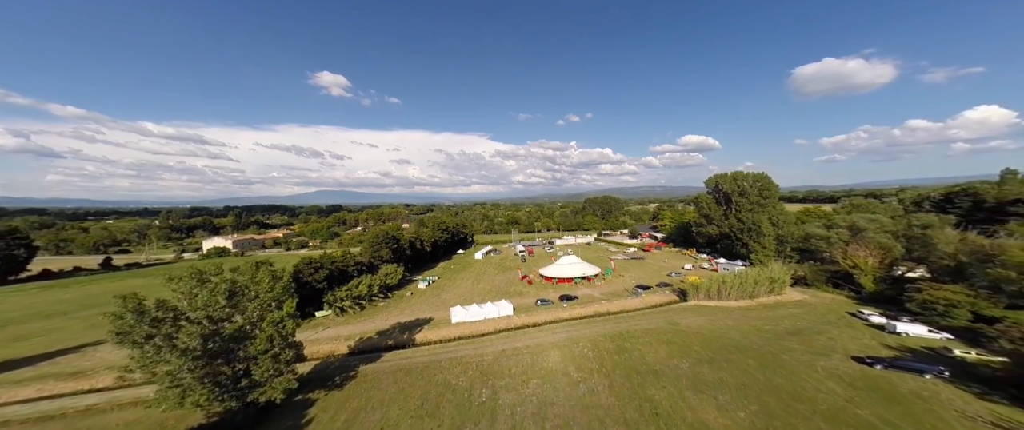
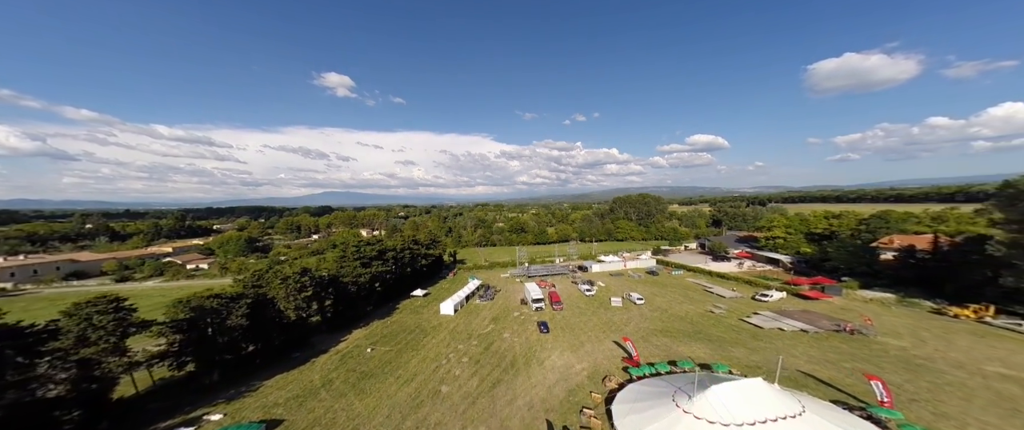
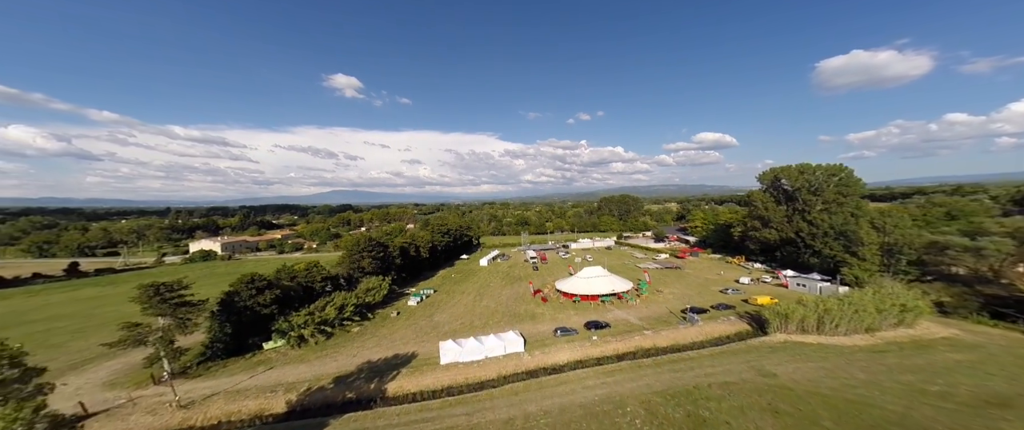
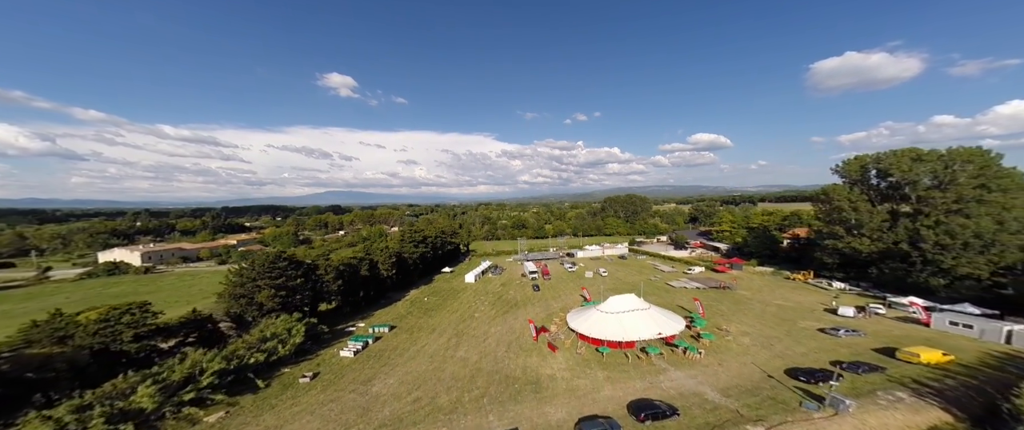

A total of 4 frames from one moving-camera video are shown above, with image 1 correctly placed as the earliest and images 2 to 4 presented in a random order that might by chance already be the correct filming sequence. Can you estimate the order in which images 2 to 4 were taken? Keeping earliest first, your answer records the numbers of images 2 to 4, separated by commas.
3, 4, 2
